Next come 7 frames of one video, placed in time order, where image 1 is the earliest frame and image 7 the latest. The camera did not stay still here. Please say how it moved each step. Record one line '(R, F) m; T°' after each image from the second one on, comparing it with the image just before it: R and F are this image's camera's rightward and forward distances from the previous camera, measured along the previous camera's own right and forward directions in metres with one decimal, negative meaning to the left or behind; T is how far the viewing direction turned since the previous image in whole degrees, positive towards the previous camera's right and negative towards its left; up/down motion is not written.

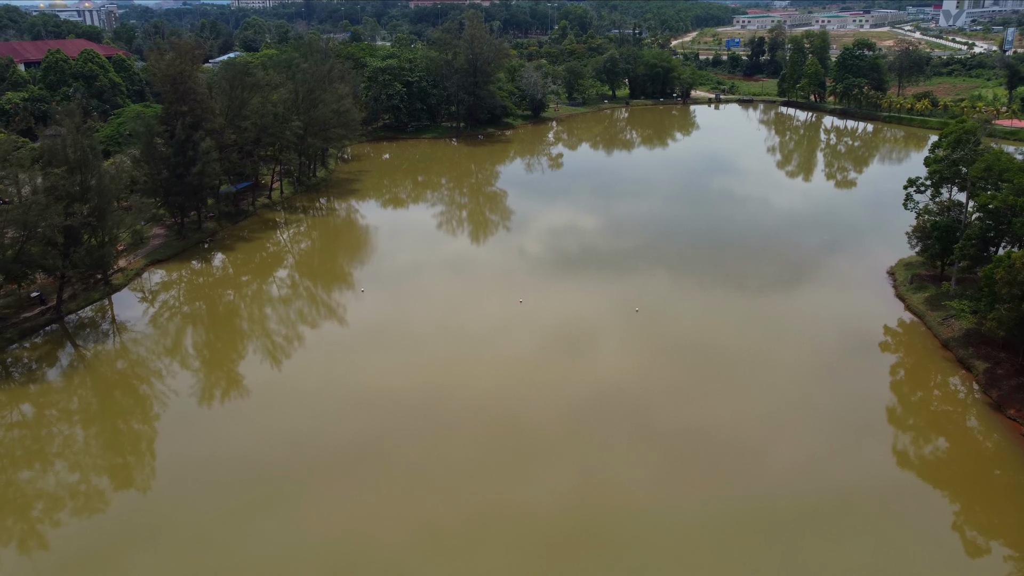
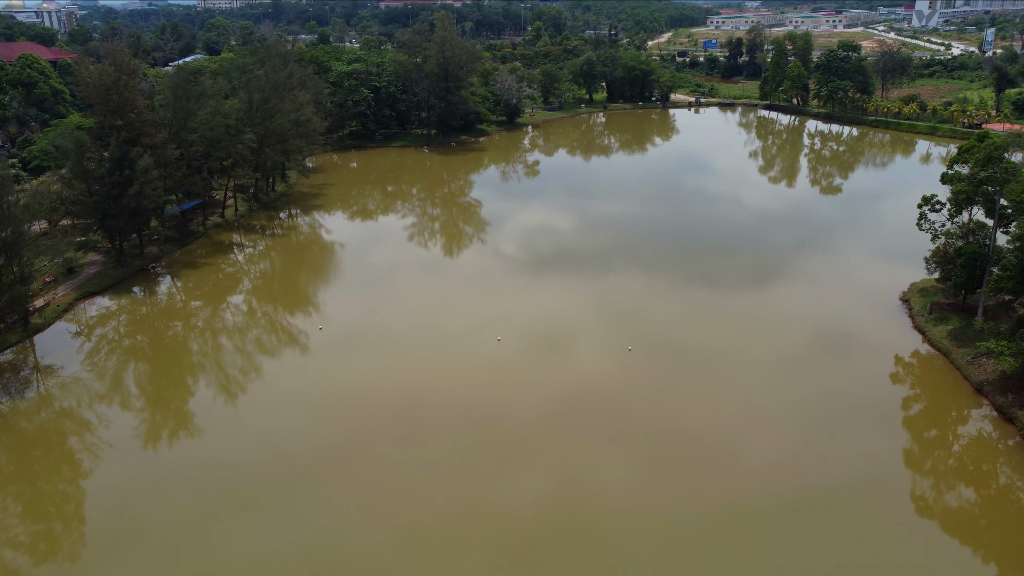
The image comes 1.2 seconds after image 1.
(0.0, +1.0) m; +2°
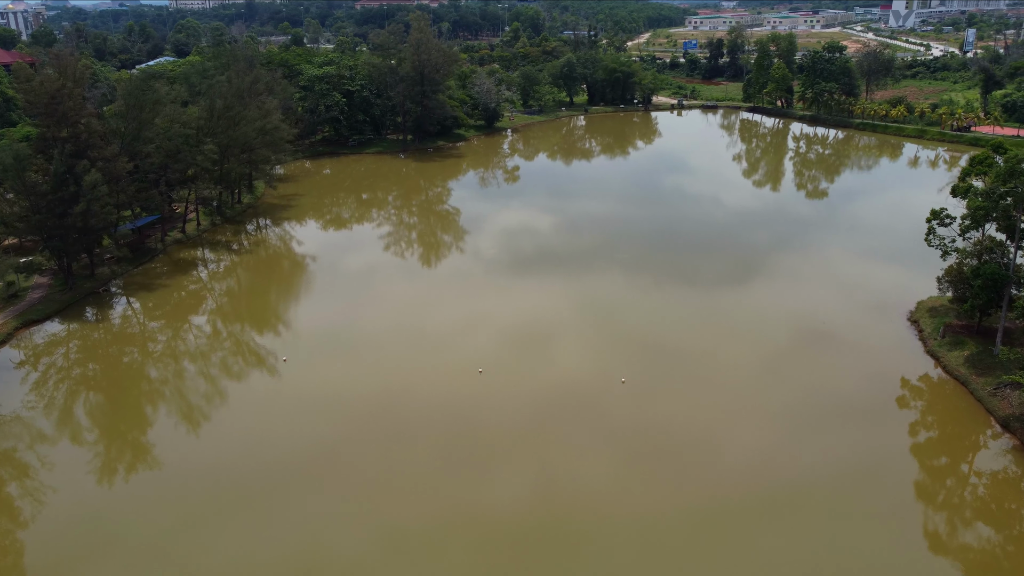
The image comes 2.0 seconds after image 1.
(0.0, +0.6) m; +2°
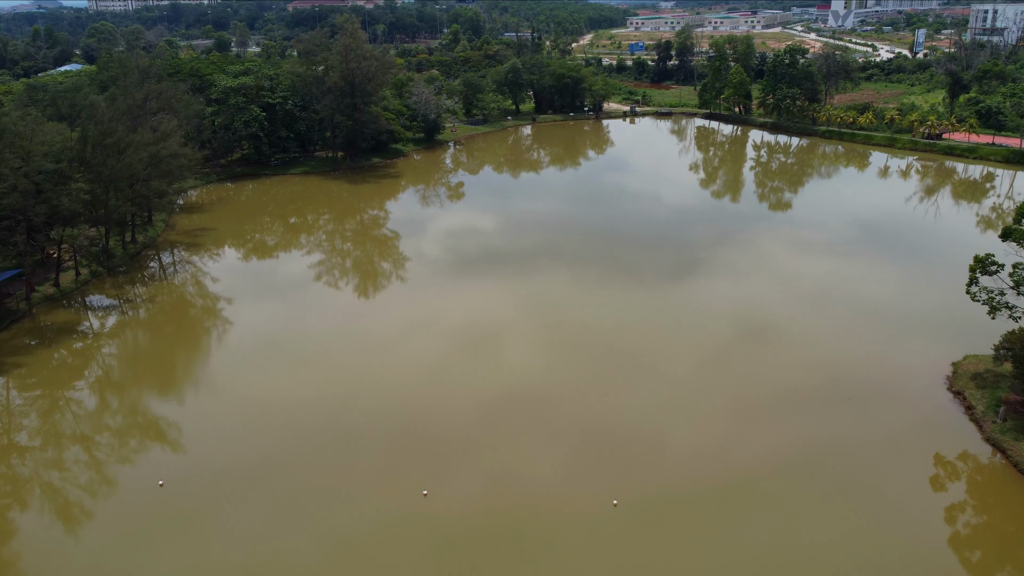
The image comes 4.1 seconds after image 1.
(0.0, +1.7) m; +4°
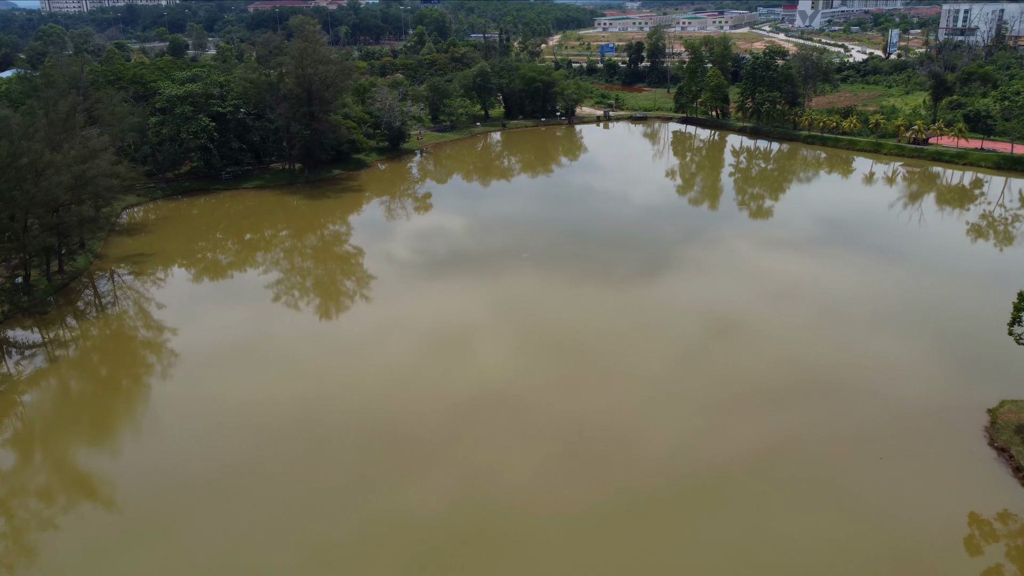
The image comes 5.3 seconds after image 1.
(0.0, +0.9) m; +2°
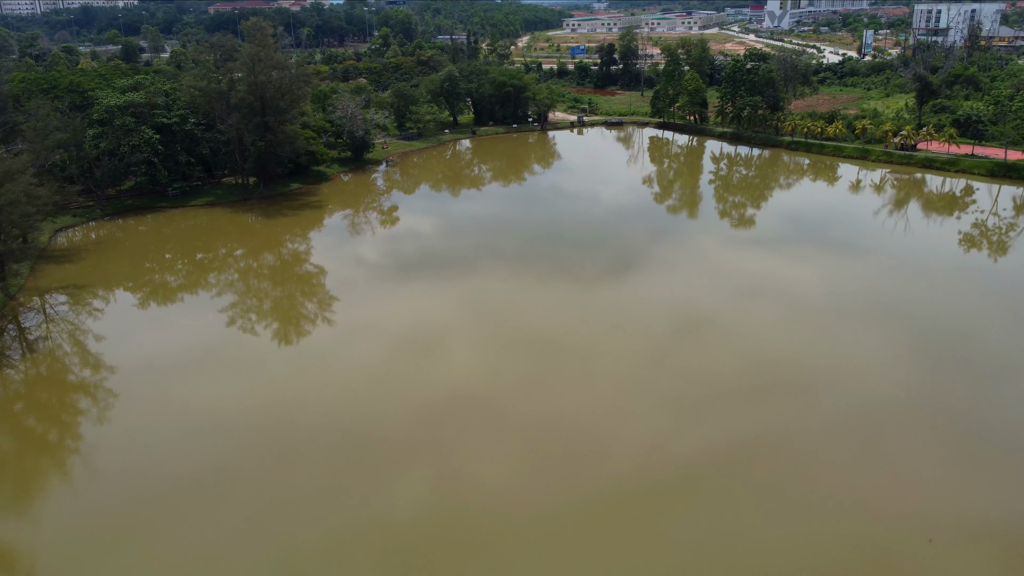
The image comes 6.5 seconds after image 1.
(0.0, +0.9) m; +2°
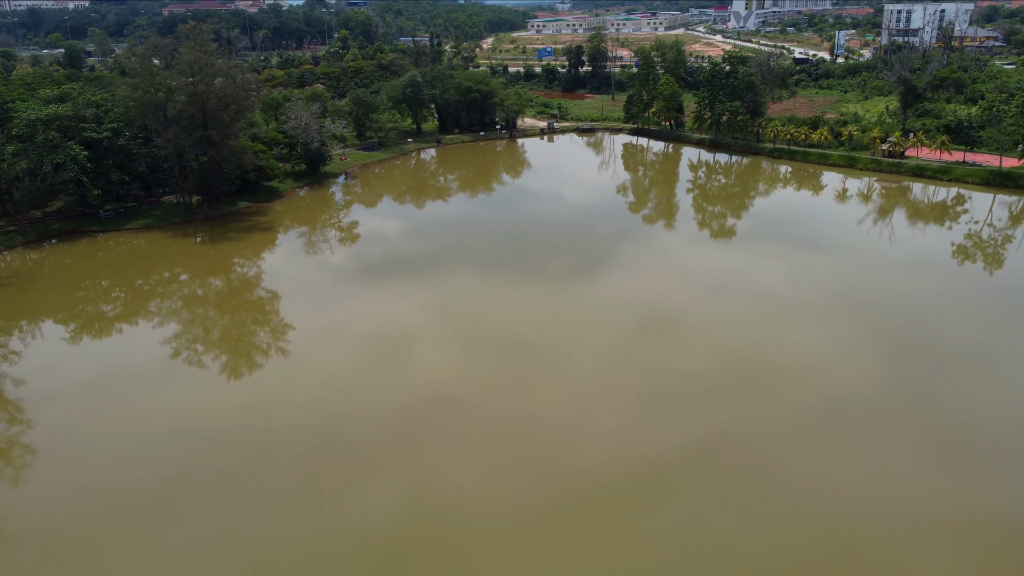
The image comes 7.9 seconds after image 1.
(0.0, +1.0) m; +3°
